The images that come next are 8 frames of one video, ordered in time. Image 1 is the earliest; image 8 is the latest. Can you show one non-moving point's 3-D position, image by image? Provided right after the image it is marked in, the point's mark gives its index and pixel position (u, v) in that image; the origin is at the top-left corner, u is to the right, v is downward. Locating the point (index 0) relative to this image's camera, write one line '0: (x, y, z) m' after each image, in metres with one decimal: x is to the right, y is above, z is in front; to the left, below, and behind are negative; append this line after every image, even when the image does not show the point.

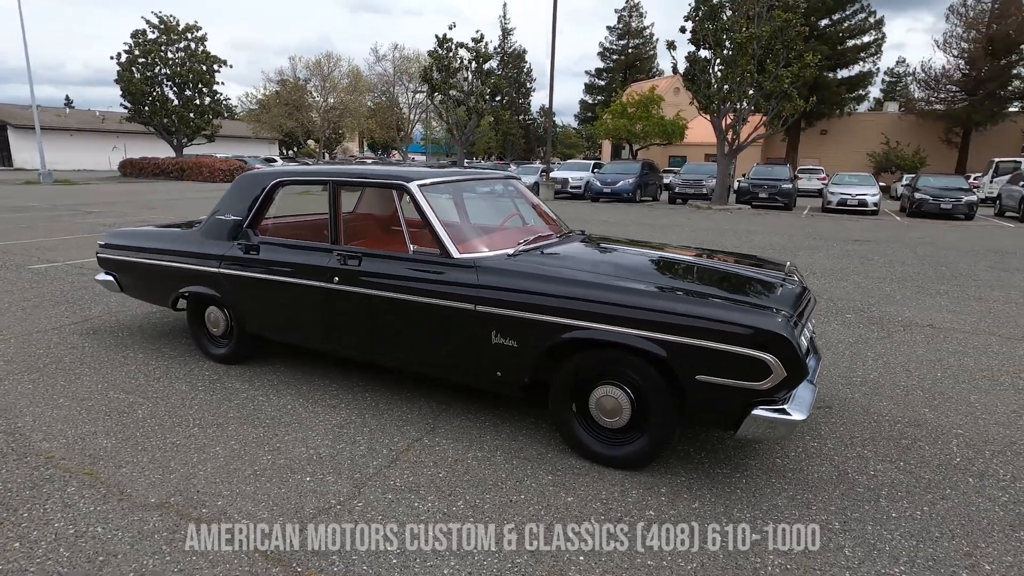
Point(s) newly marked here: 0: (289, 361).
0: (-1.8, -0.6, +4.8) m
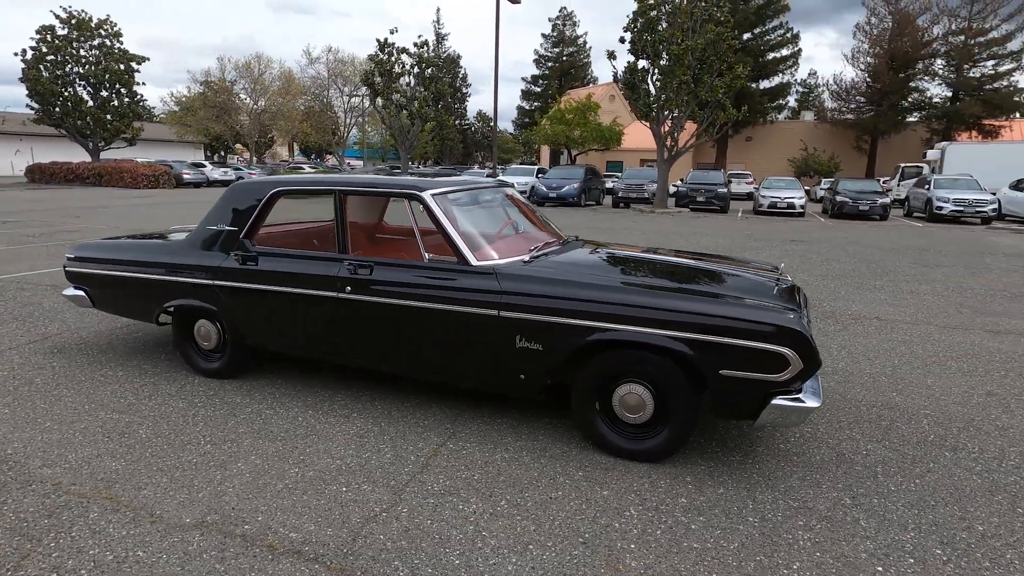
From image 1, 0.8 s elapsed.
0: (-1.8, -0.7, +4.7) m
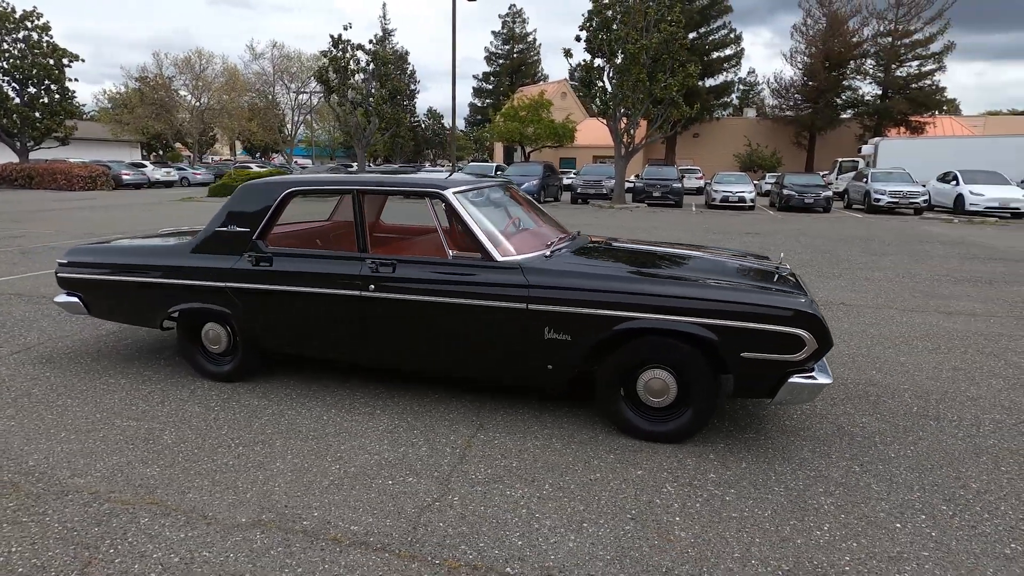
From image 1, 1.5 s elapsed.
0: (-1.7, -0.7, +4.6) m
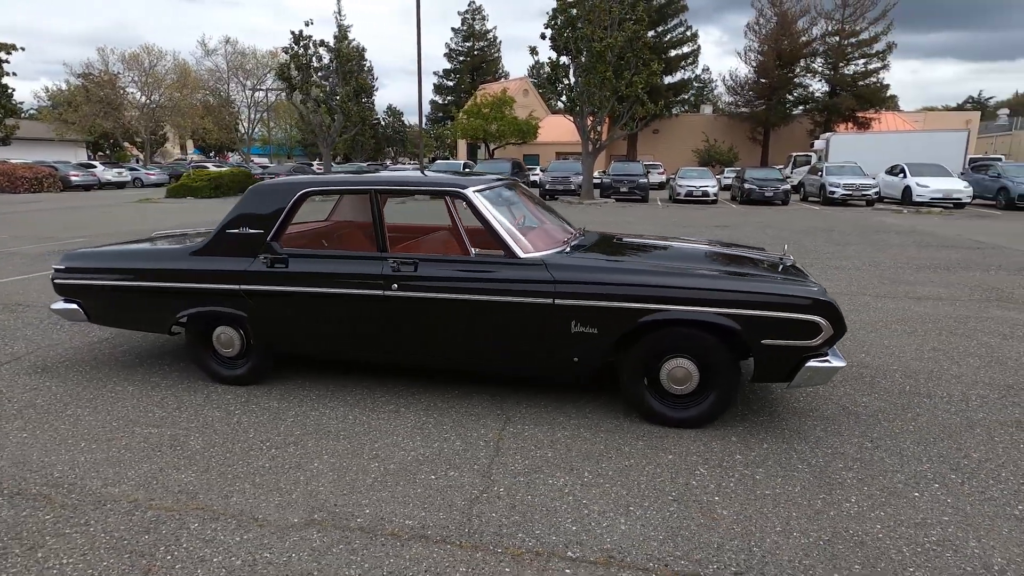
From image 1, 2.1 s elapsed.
0: (-1.6, -0.7, +4.6) m
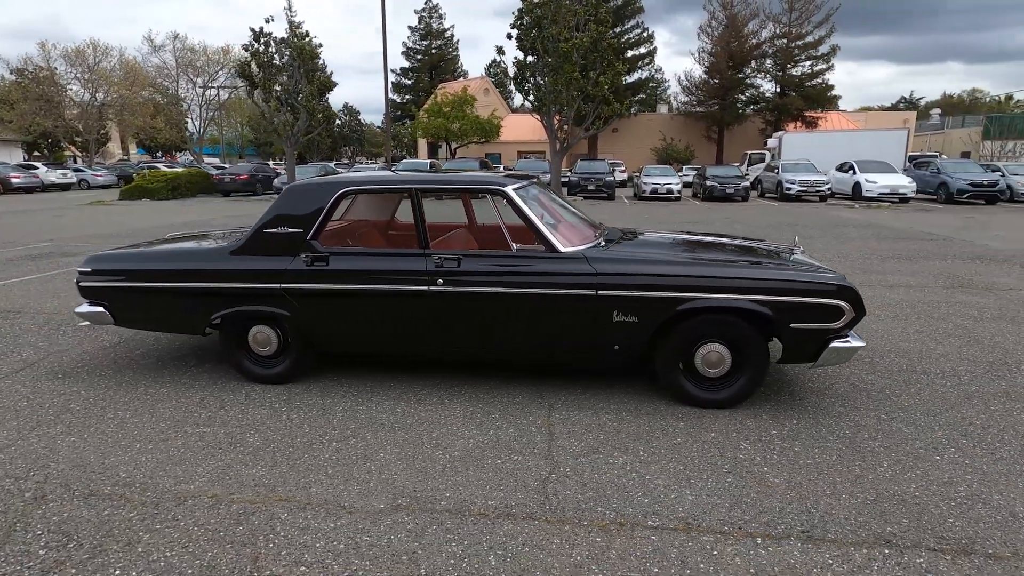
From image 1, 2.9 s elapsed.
0: (-1.3, -0.7, +4.7) m
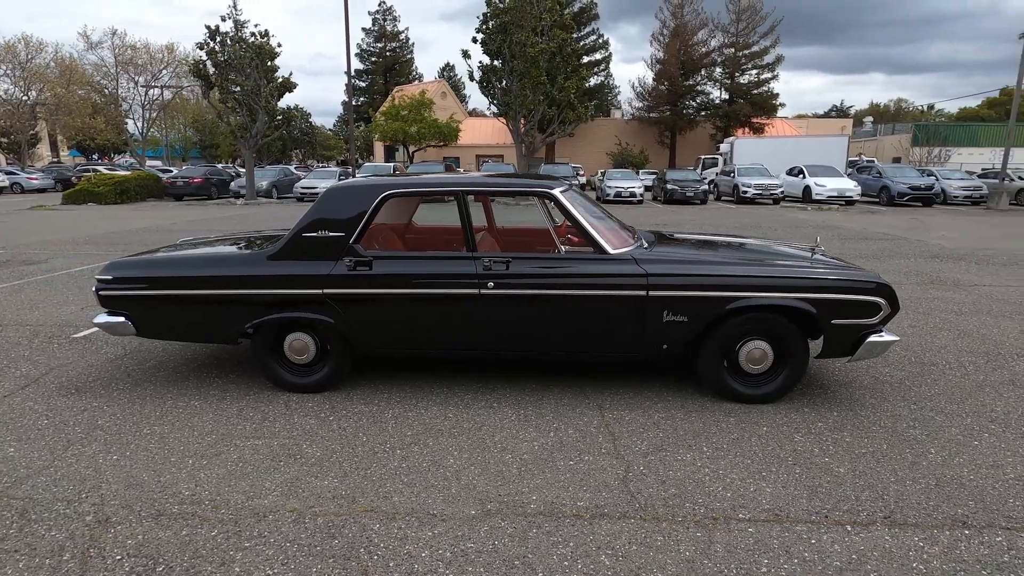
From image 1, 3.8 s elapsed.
0: (-1.0, -0.7, +4.6) m
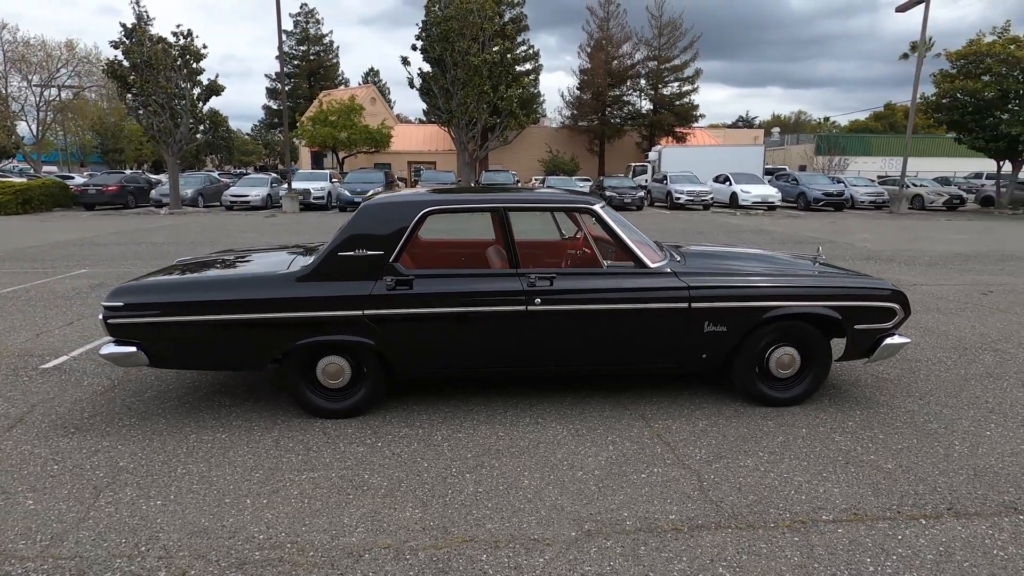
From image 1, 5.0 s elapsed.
0: (-0.7, -0.9, +4.4) m
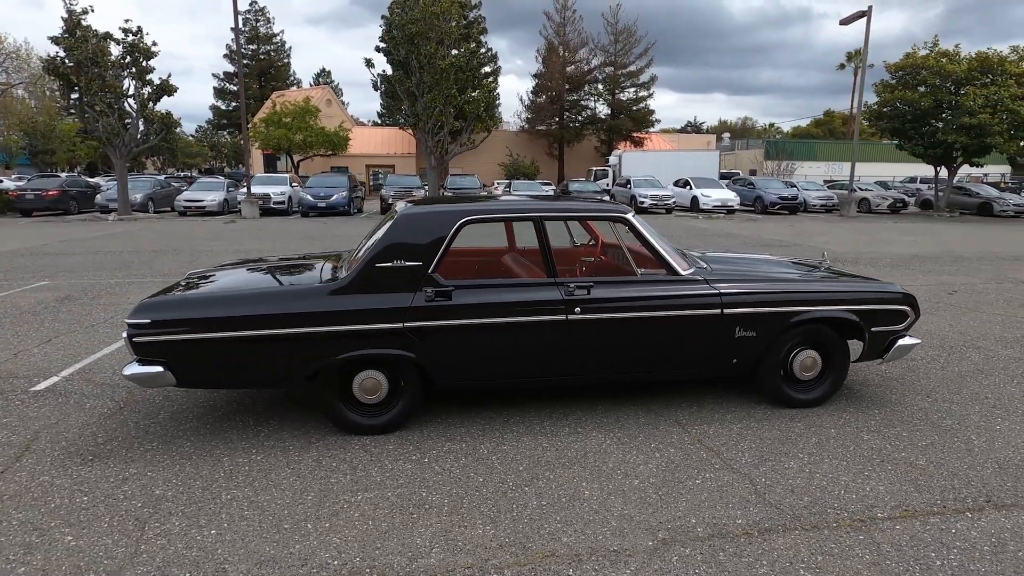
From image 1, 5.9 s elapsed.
0: (-0.5, -0.9, +4.4) m
